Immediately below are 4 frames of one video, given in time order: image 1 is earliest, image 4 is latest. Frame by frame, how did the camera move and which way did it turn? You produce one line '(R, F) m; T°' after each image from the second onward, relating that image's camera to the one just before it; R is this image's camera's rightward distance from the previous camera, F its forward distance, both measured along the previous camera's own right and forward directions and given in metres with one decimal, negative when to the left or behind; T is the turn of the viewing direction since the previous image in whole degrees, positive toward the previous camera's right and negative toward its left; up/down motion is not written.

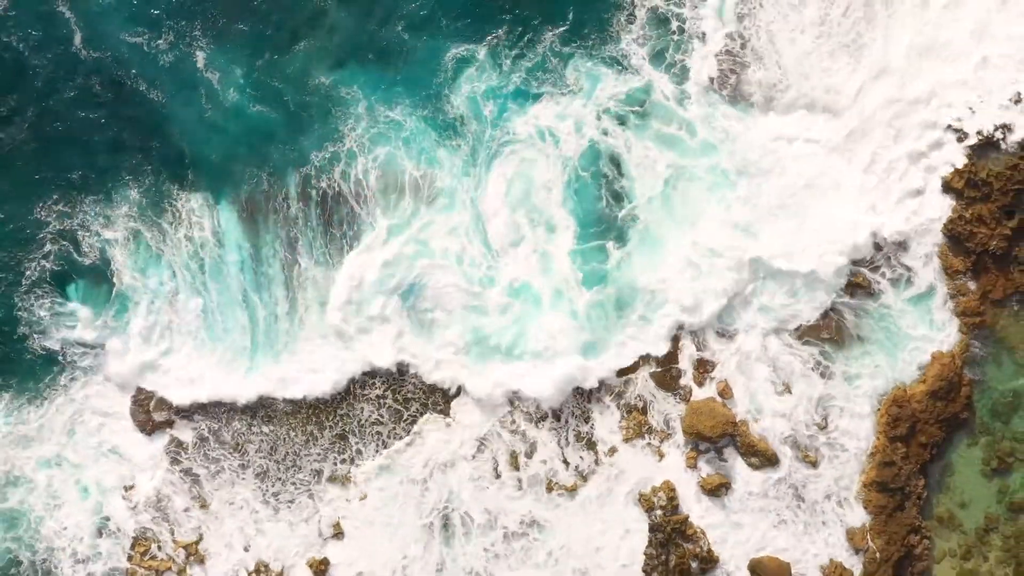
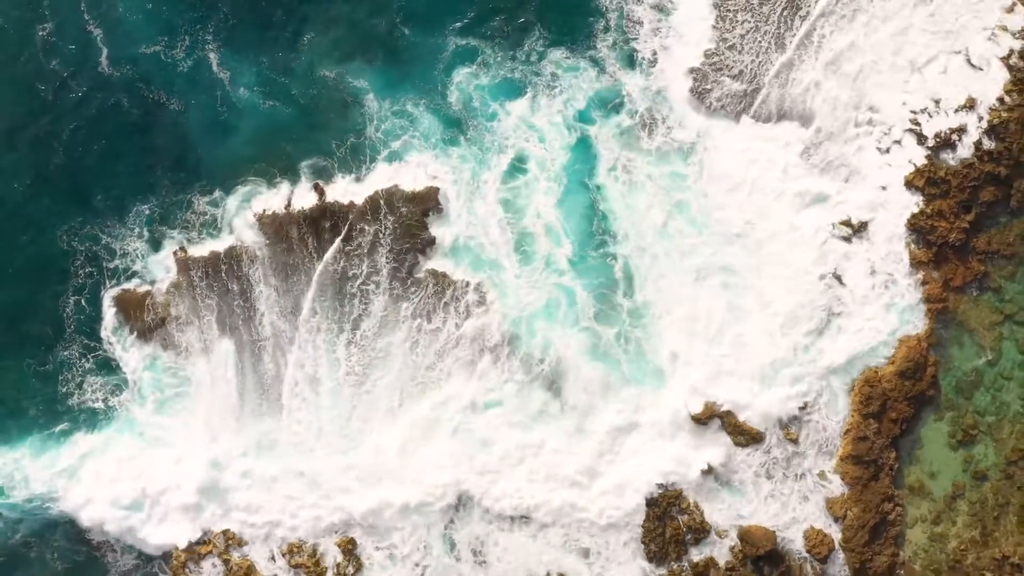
(-0.3, -2.3) m; 0°
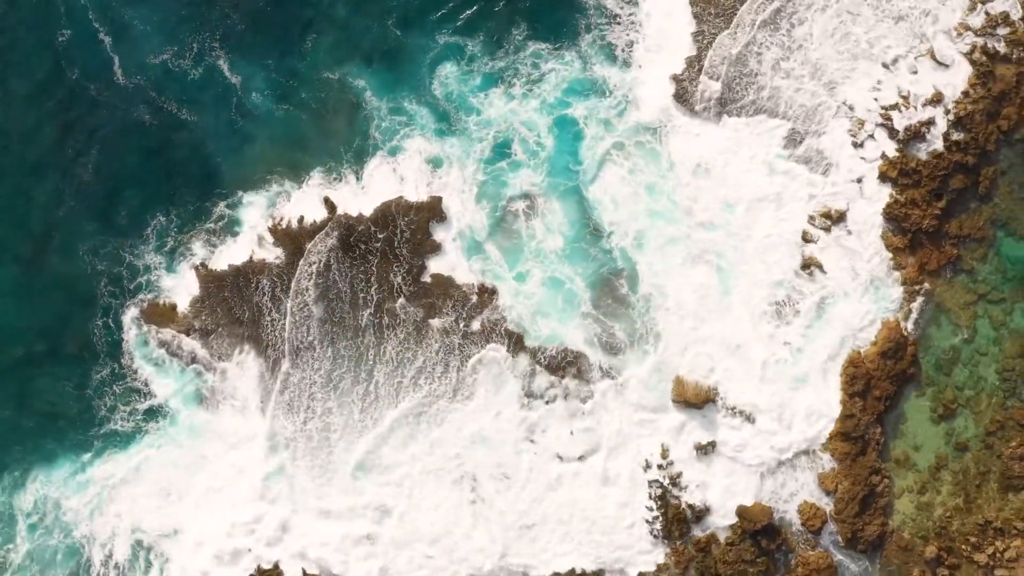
(-0.2, -1.6) m; 0°
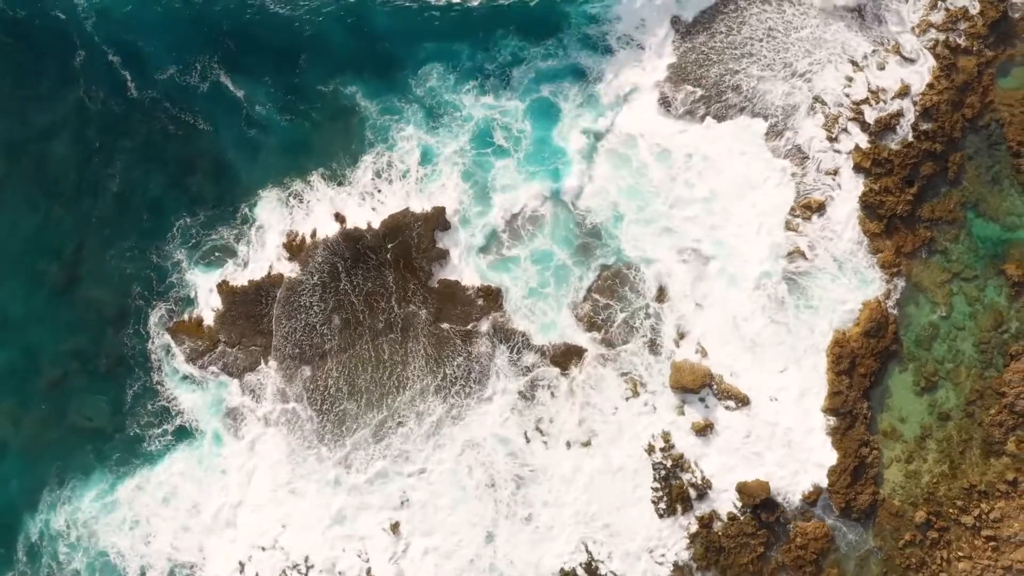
(-0.2, -1.8) m; 0°
